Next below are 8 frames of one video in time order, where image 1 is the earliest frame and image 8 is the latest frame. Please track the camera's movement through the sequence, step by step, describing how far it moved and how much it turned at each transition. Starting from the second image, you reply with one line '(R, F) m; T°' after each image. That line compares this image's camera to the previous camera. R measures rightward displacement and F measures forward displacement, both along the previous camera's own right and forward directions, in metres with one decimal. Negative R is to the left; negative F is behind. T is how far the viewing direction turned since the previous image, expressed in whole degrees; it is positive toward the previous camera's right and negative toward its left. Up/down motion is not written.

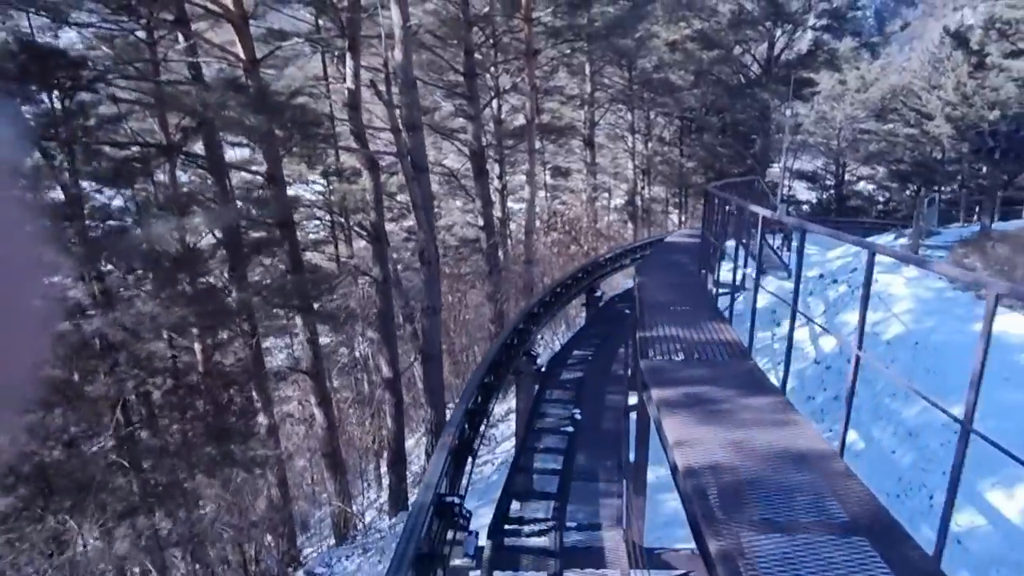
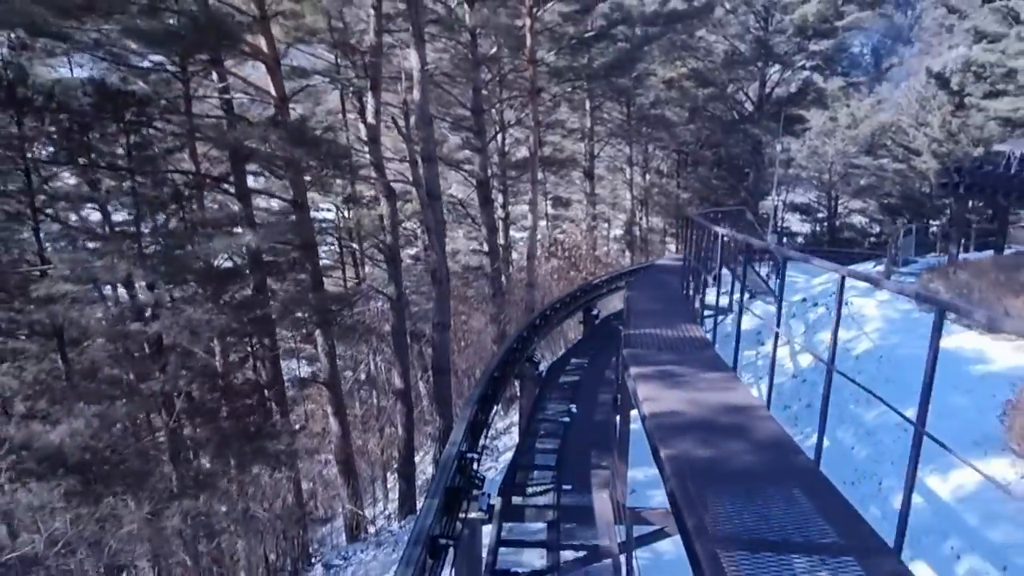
(-0.1, -1.0) m; 0°
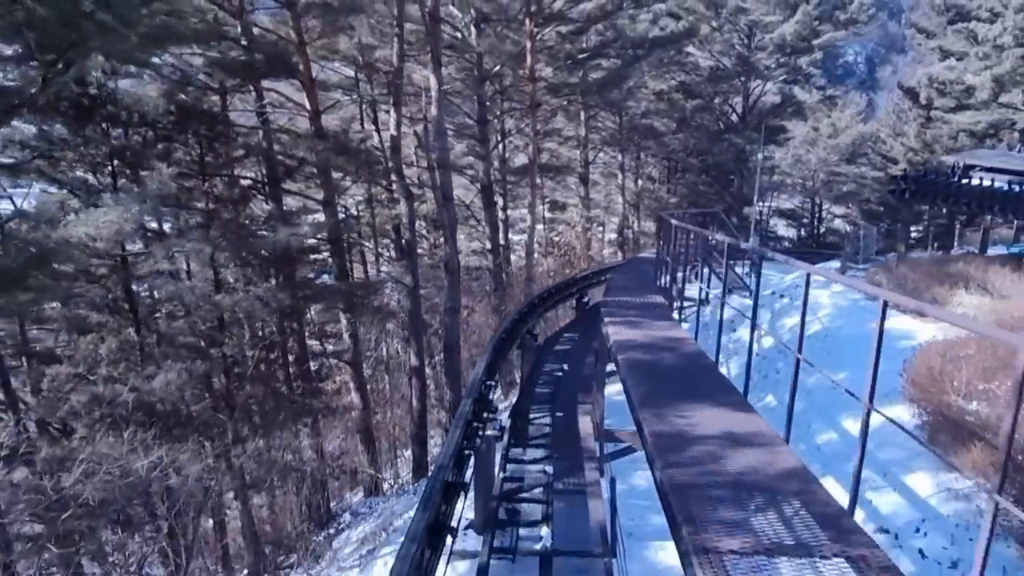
(-0.1, -1.8) m; 0°
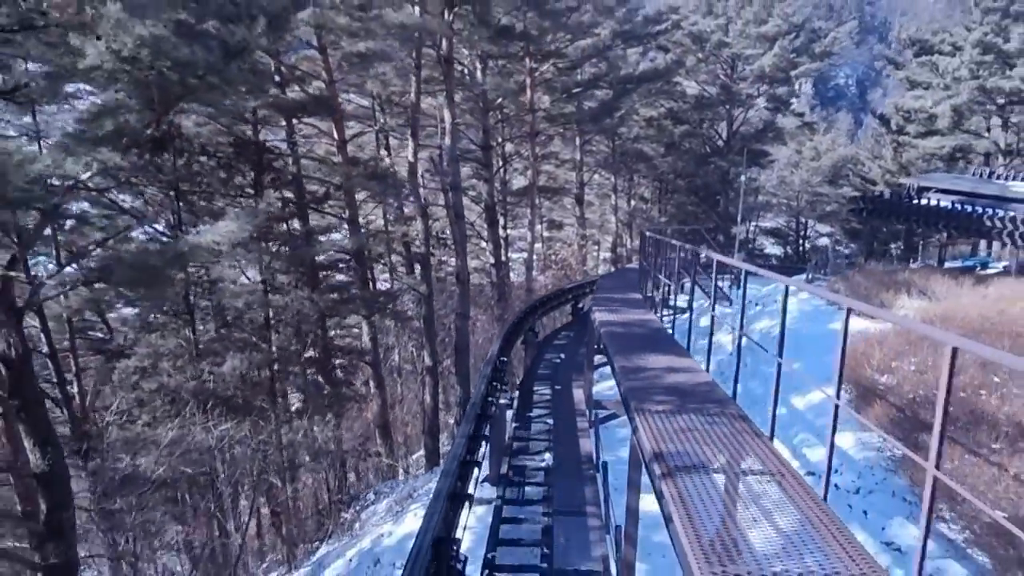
(-0.1, -1.8) m; 0°
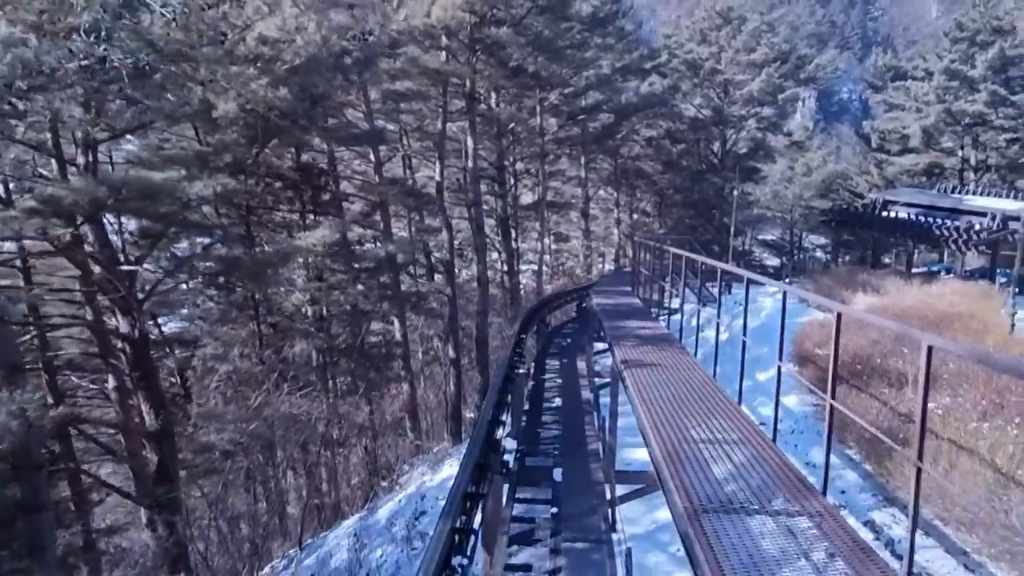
(-0.1, -2.4) m; -1°
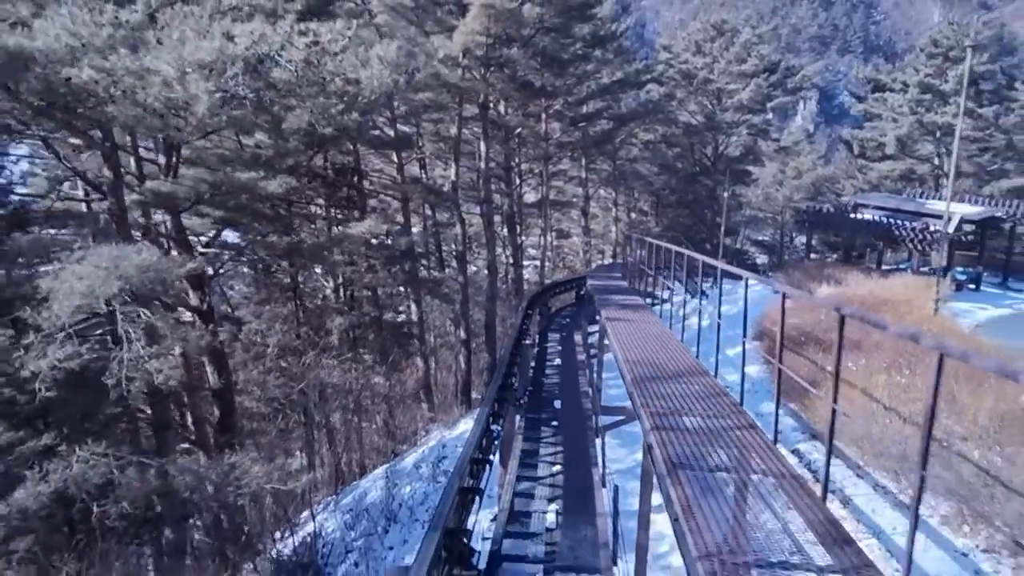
(-0.1, -2.2) m; 0°
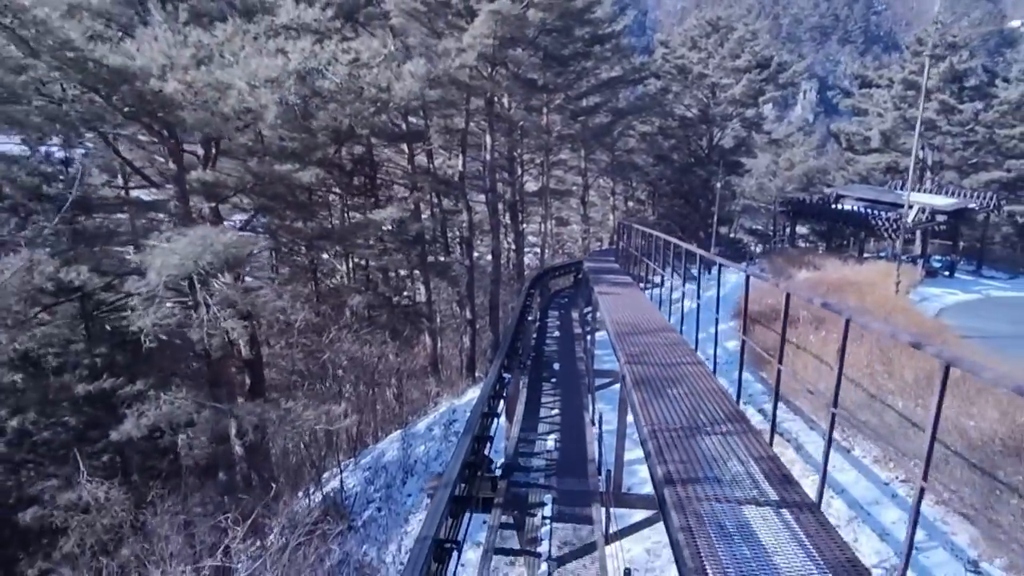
(-0.1, -1.5) m; 0°
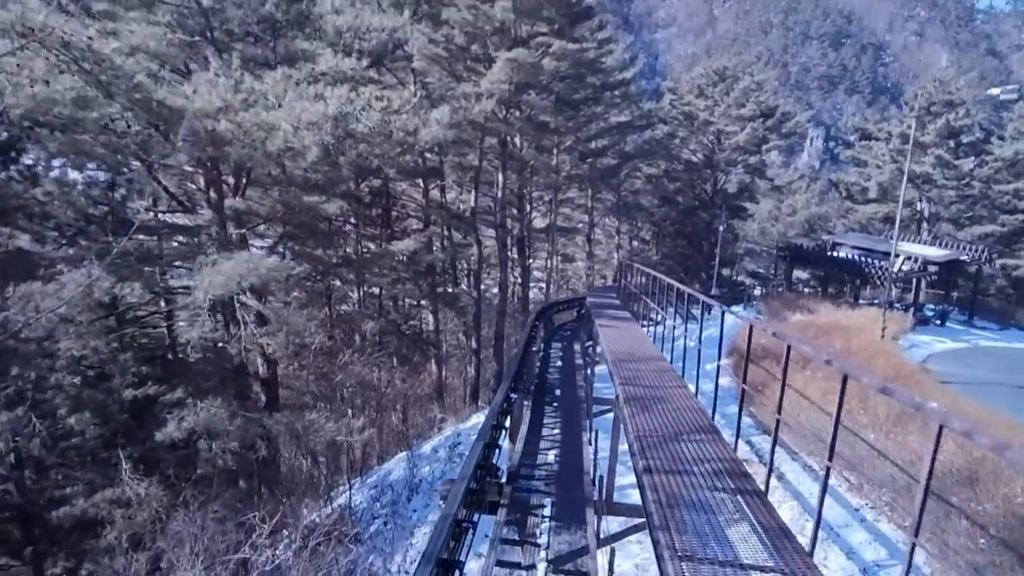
(-0.1, -0.8) m; 0°
